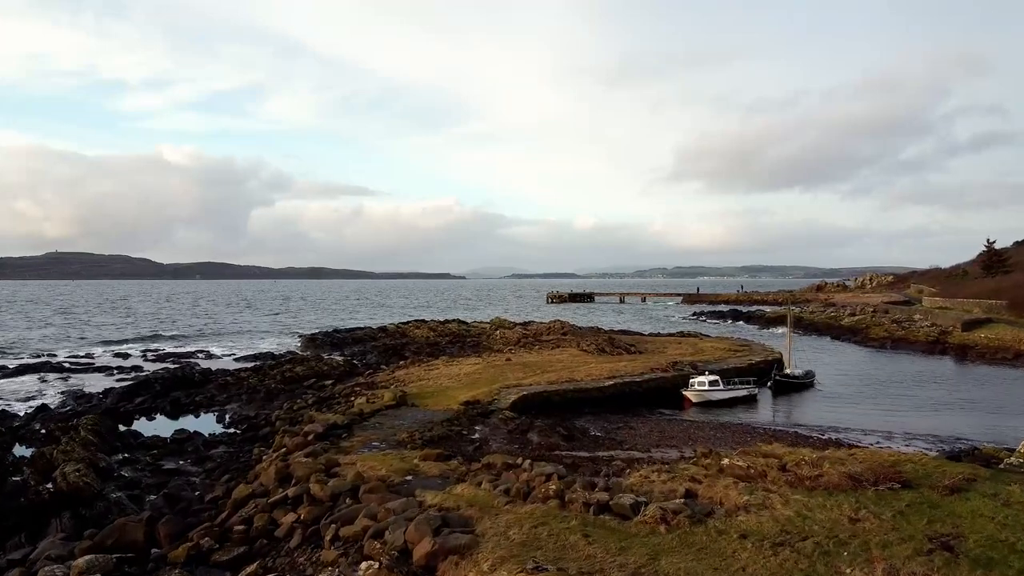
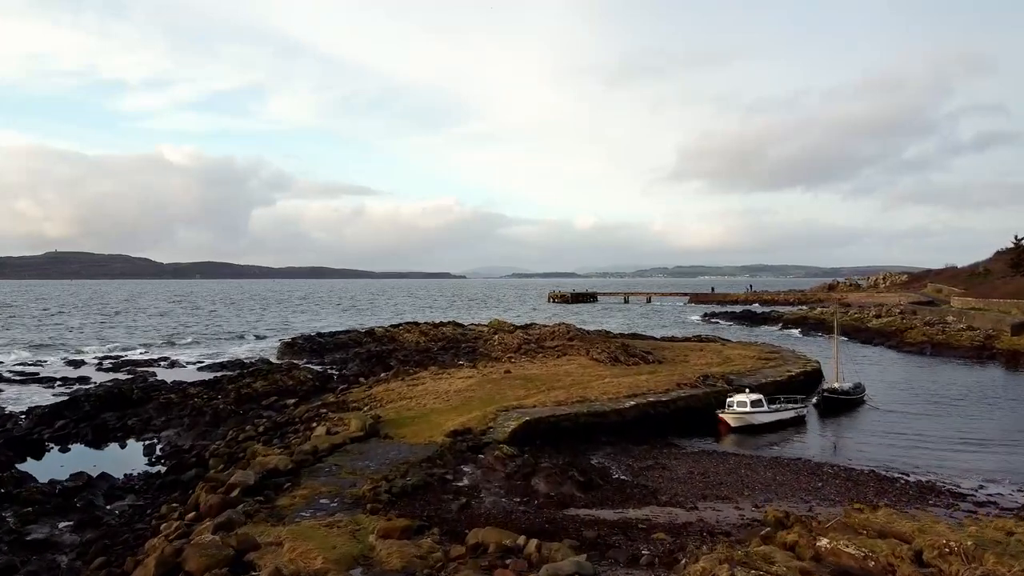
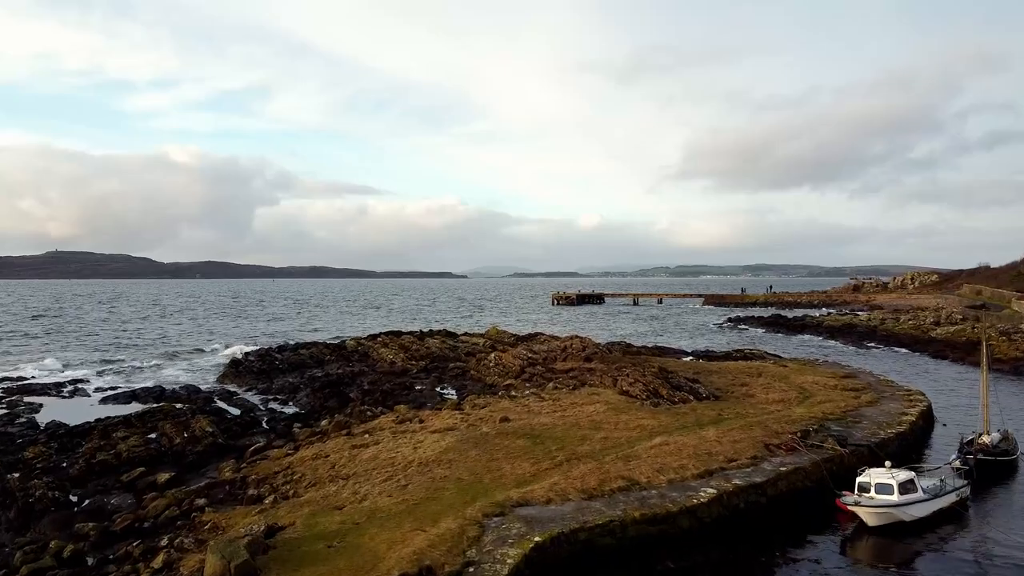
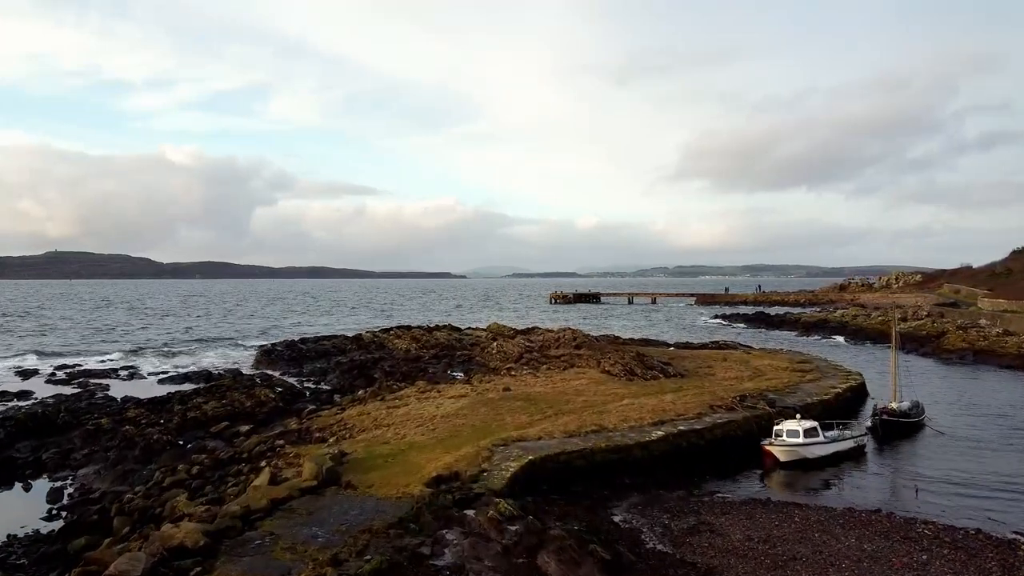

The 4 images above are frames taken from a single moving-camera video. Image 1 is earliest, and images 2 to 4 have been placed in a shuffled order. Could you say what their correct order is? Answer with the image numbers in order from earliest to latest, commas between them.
2, 4, 3
